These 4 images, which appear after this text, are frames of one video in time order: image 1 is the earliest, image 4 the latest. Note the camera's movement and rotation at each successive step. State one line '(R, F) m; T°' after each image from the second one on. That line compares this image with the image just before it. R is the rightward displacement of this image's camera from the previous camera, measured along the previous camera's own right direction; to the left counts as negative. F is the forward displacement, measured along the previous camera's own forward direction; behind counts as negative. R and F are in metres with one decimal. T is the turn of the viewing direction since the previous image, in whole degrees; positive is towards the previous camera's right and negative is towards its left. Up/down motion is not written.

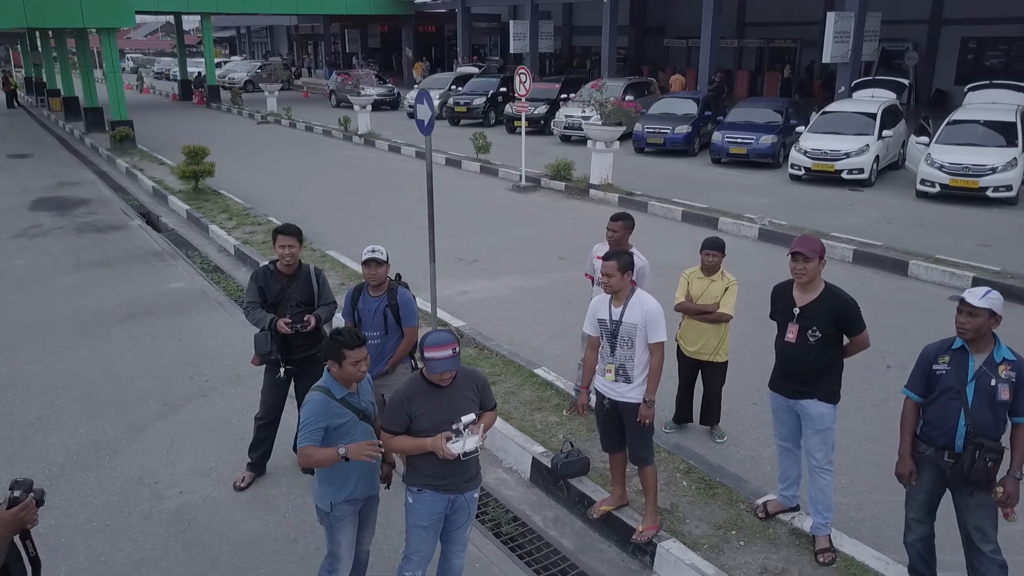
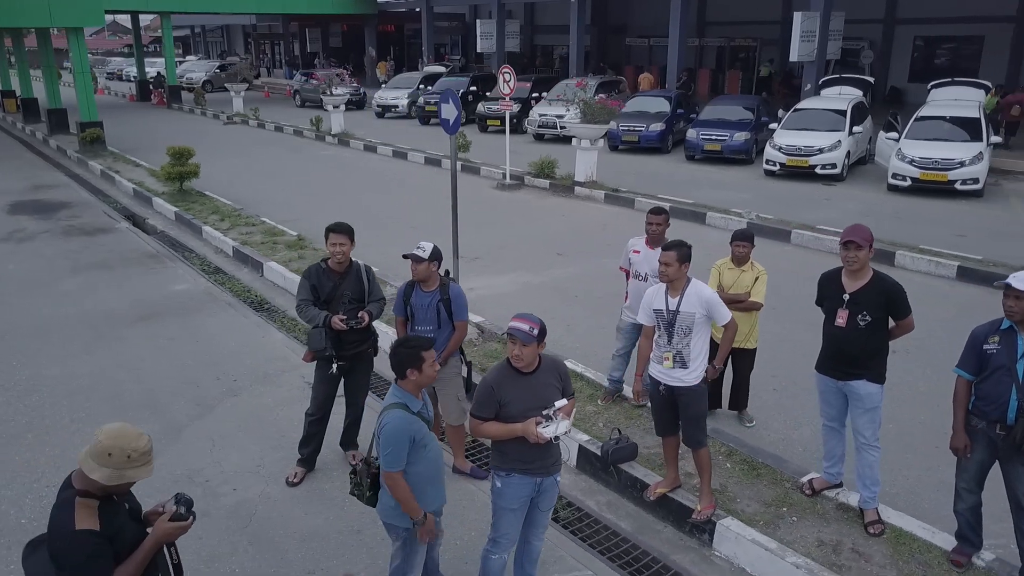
(-0.5, -0.1) m; +3°
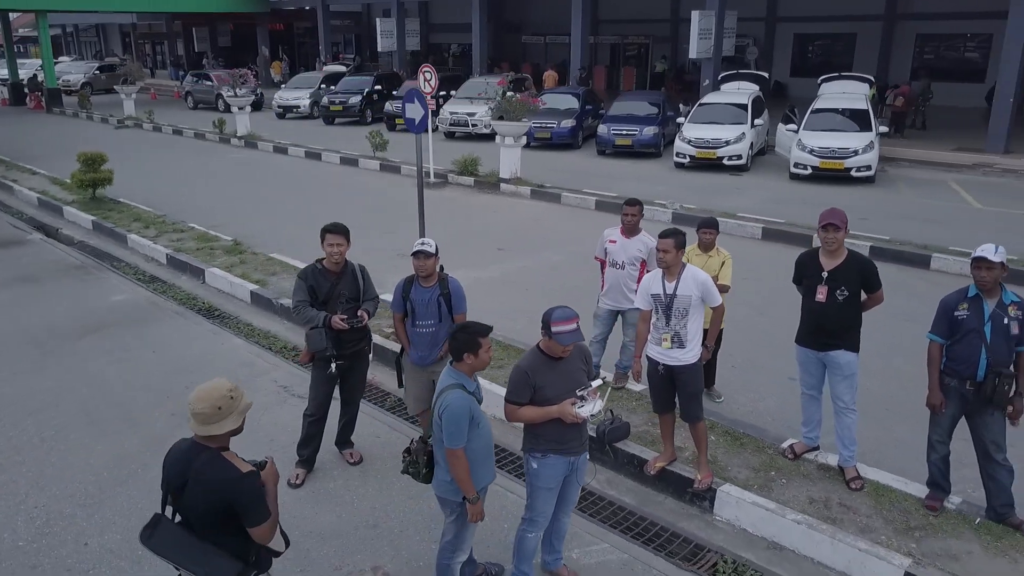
(-0.6, -0.1) m; +7°
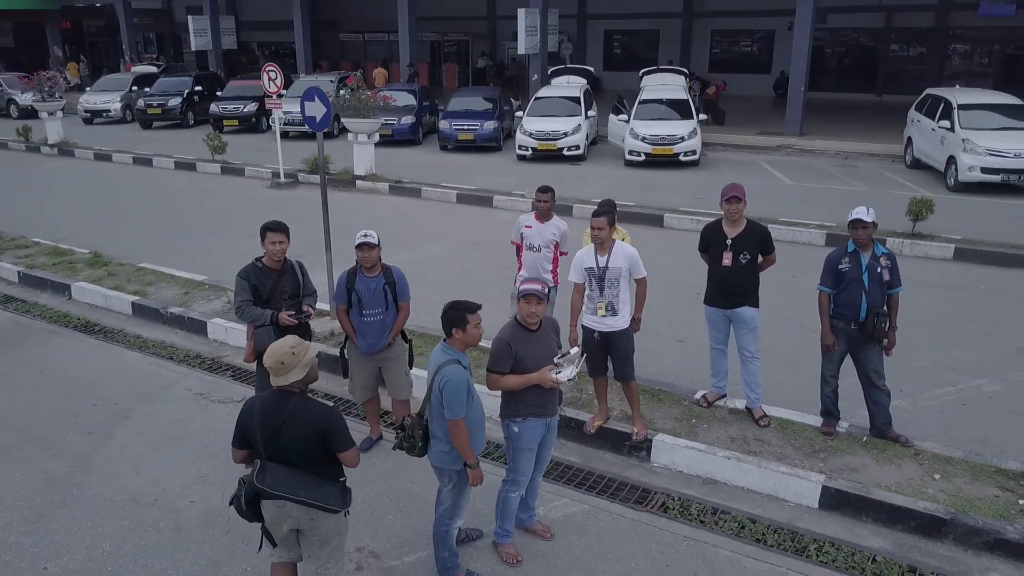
(-0.7, -0.2) m; +12°
